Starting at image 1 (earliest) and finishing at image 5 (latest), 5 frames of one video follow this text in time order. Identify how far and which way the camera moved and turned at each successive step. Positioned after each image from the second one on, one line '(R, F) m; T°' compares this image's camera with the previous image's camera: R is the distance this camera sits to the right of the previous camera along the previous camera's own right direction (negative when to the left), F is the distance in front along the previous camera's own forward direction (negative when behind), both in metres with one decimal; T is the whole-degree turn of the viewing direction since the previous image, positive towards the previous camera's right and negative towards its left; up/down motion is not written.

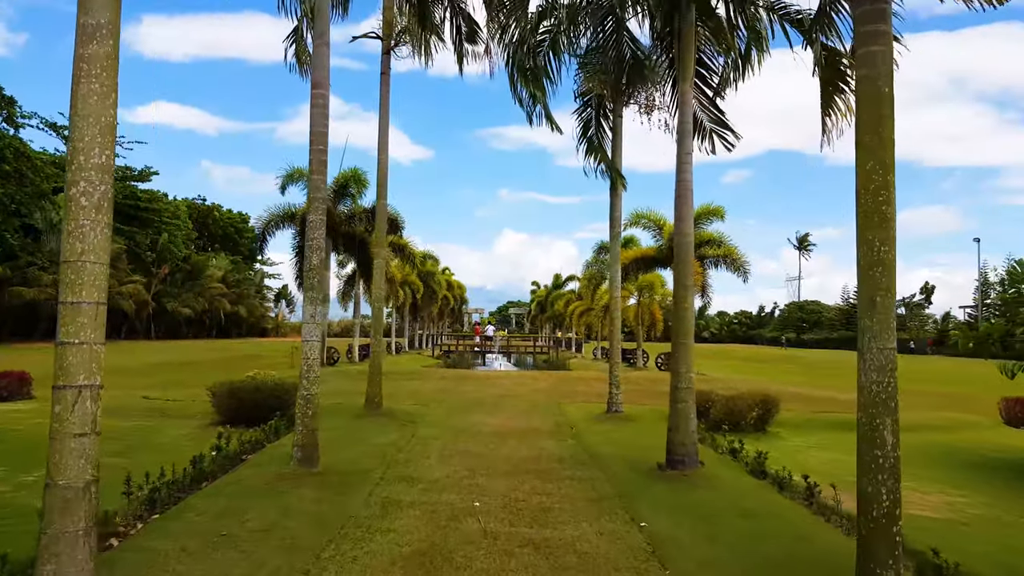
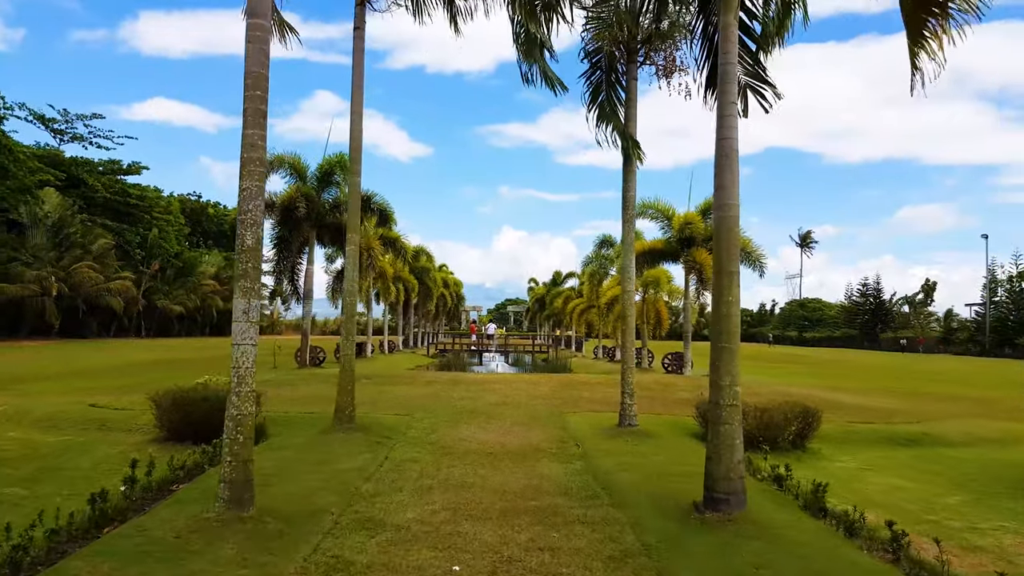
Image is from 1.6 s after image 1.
(0.0, +1.8) m; 0°
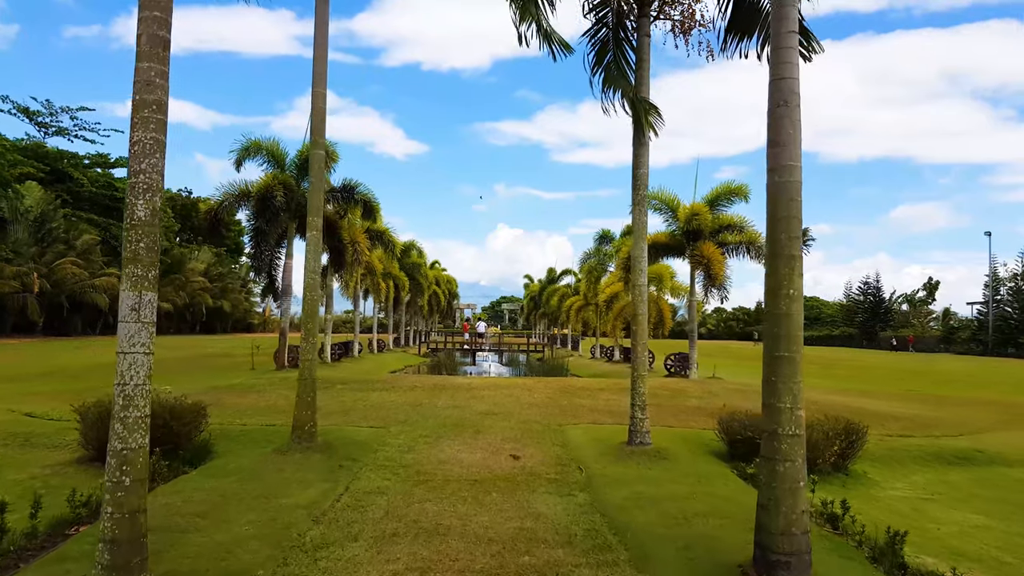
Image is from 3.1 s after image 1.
(+0.1, +1.5) m; 0°
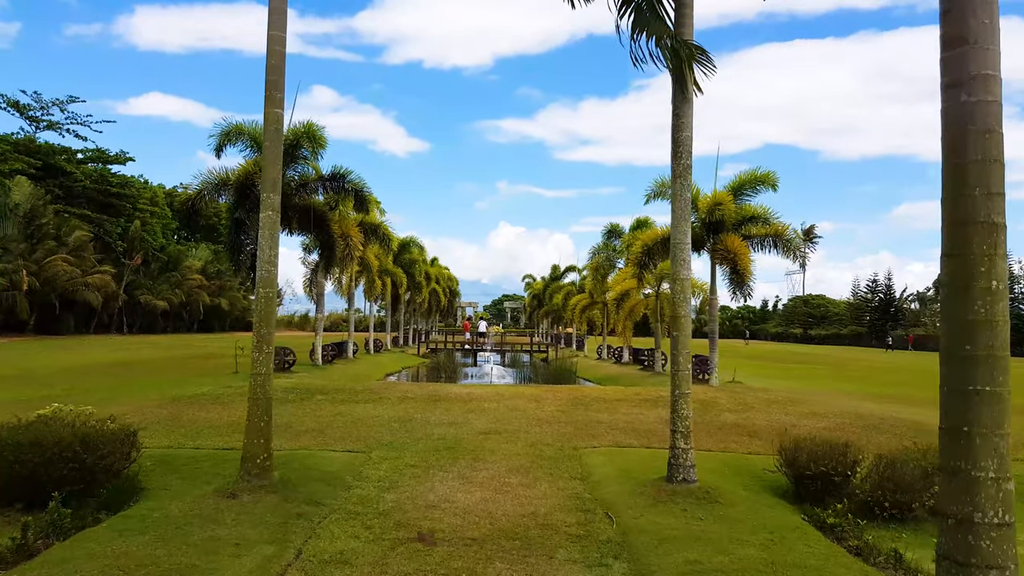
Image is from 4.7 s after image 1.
(-0.1, +1.8) m; 0°
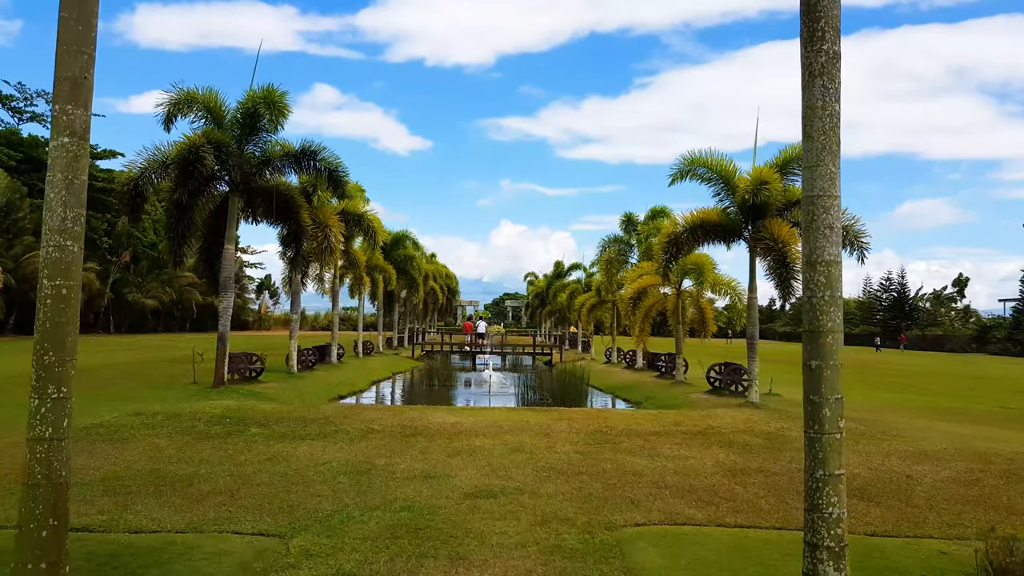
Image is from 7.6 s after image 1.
(0.0, +3.1) m; 0°
